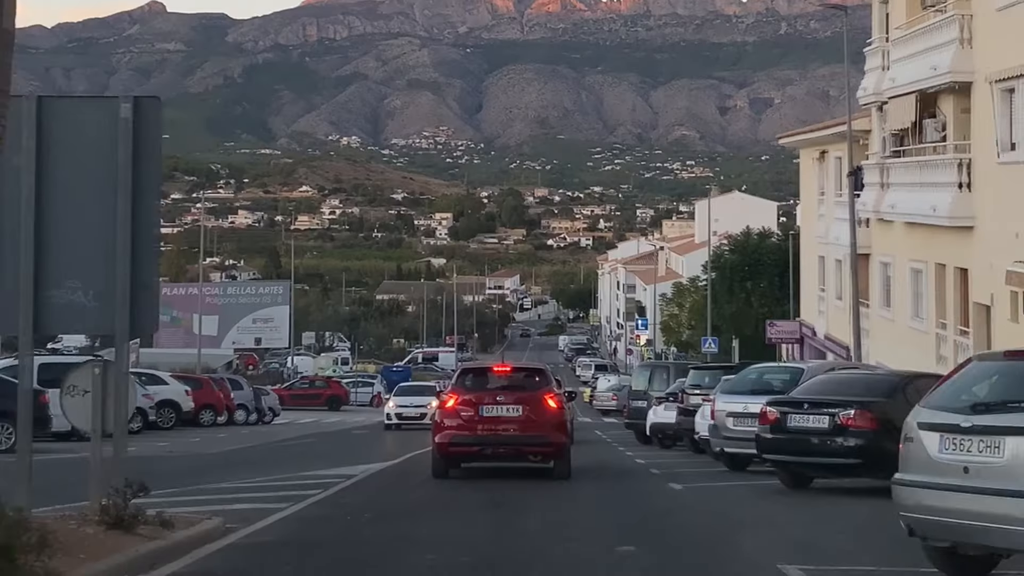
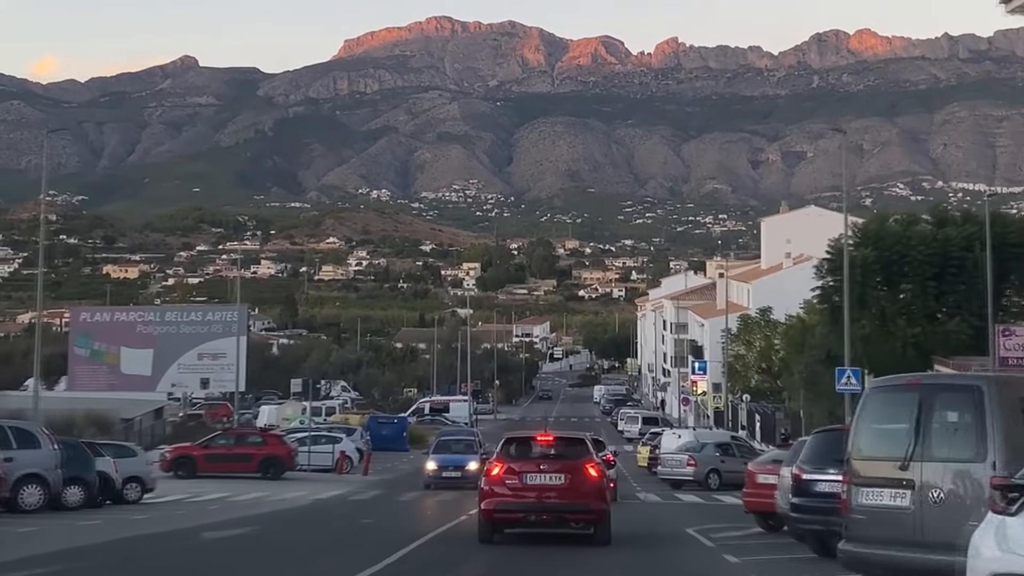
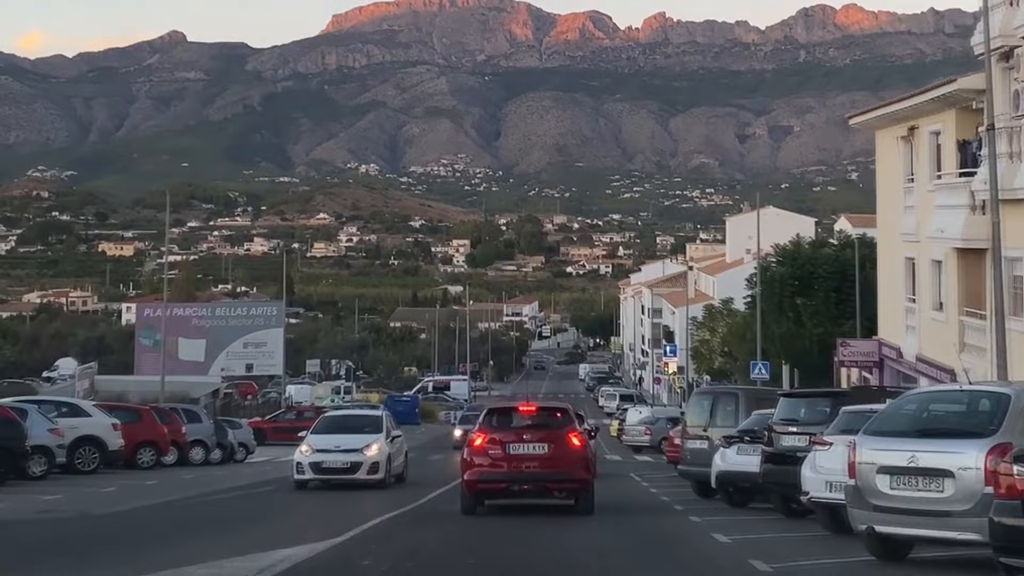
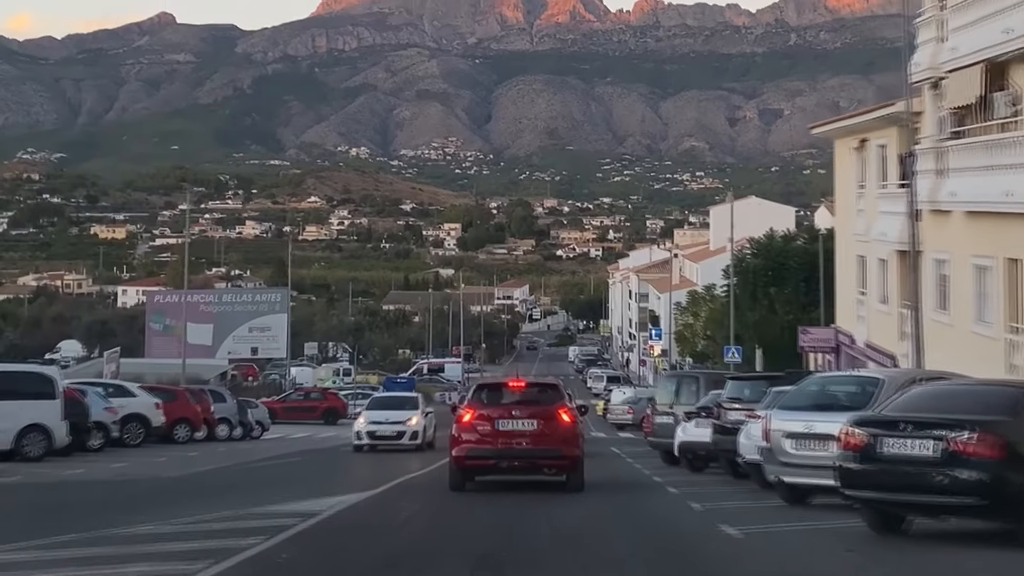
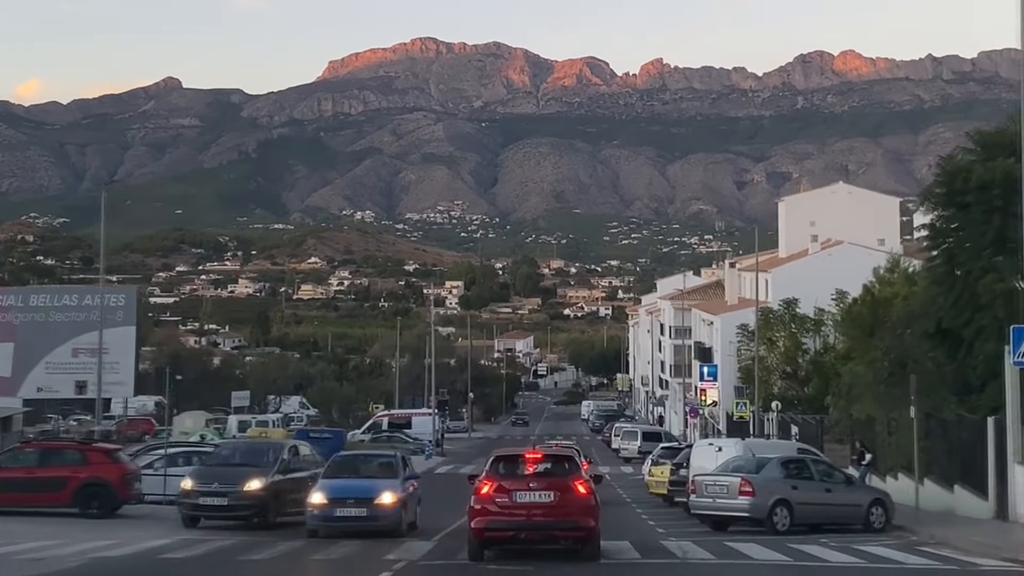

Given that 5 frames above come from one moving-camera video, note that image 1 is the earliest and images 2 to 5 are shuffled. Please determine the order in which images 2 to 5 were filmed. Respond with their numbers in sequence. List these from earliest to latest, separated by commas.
4, 3, 2, 5
